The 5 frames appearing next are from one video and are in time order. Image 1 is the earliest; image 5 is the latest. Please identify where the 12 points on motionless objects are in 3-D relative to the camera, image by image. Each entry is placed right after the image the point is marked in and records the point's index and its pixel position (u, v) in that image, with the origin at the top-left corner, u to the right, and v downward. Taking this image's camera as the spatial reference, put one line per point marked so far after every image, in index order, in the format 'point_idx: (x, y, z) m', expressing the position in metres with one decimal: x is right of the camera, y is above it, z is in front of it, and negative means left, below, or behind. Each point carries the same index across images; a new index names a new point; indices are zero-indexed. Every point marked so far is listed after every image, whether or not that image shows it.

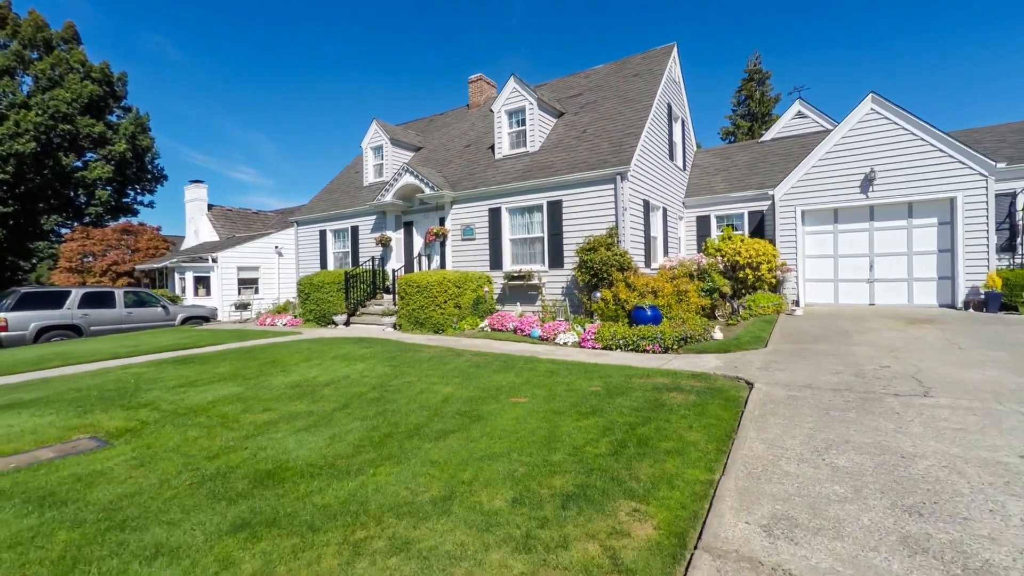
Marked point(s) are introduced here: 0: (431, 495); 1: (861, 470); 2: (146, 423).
0: (-0.6, -1.4, +3.1) m
1: (+2.6, -1.3, +3.3) m
2: (-4.2, -1.5, +5.2) m
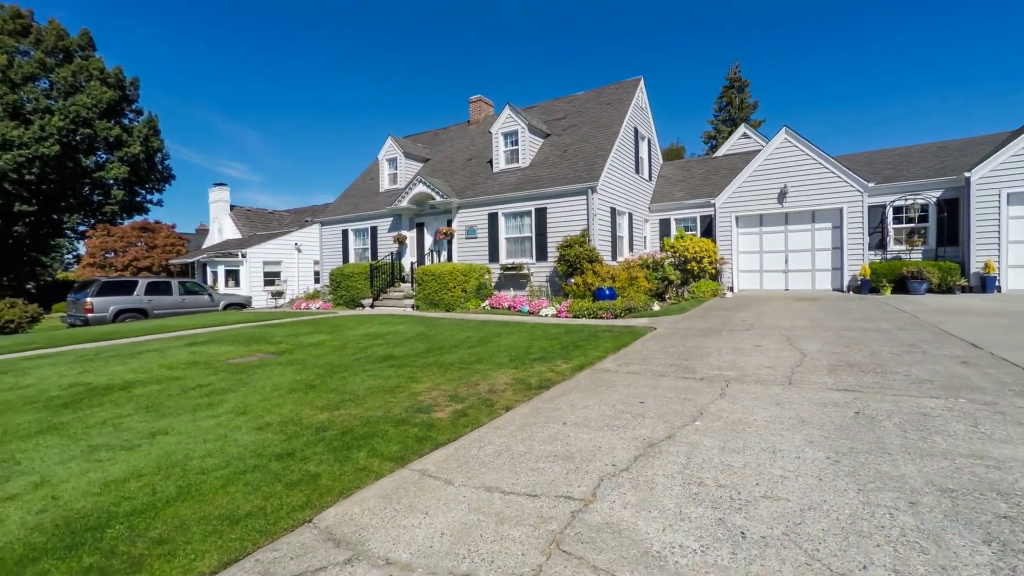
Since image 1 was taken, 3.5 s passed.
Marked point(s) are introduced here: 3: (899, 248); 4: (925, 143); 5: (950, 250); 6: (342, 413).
0: (-0.6, -1.1, +6.6) m
1: (+2.6, -1.0, +6.9) m
2: (-4.3, -1.1, +8.7) m
3: (+12.7, +1.3, +14.6) m
4: (+15.9, +5.6, +17.1) m
5: (+13.9, +1.2, +14.1) m
6: (-1.7, -1.2, +4.3) m
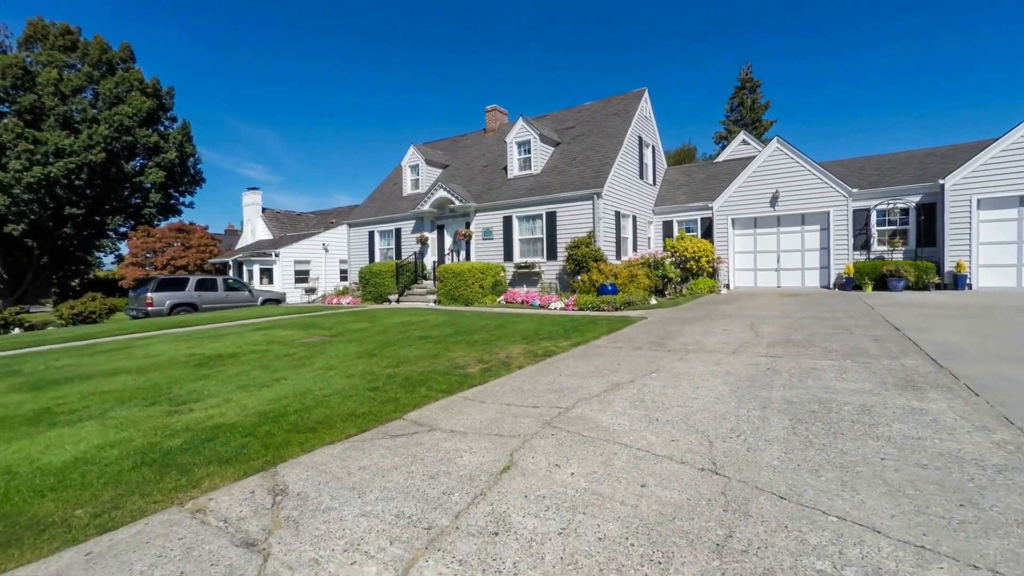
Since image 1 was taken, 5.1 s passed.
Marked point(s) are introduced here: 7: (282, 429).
0: (-0.4, -0.9, +8.3) m
1: (+2.8, -0.8, +8.5) m
2: (-4.0, -1.0, +10.5) m
3: (+13.2, +1.4, +15.9) m
4: (+16.4, +5.7, +18.2) m
5: (+14.3, +1.3, +15.3) m
6: (-1.5, -1.1, +6.0) m
7: (-2.0, -1.2, +3.9) m
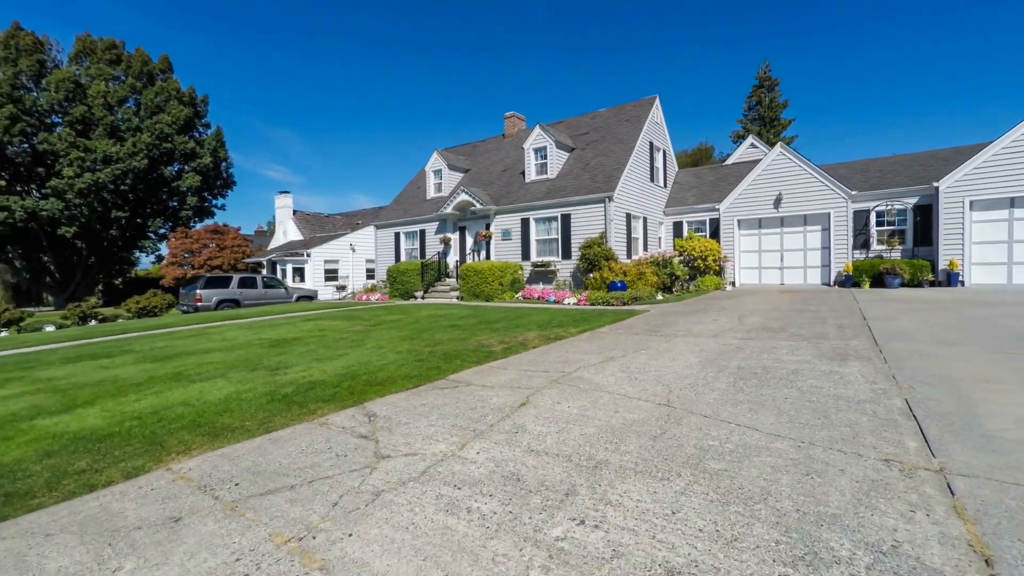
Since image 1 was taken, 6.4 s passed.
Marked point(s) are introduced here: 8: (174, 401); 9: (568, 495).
0: (0.0, -0.8, +9.6) m
1: (+3.2, -0.7, +9.7) m
2: (-3.6, -0.9, +12.0) m
3: (+13.8, +1.5, +16.7) m
4: (+17.1, +5.8, +18.9) m
5: (+15.0, +1.4, +16.1) m
6: (-1.2, -1.0, +7.4) m
7: (-1.9, -1.1, +5.4) m
8: (-3.6, -1.2, +4.7) m
9: (+0.3, -1.2, +2.6) m
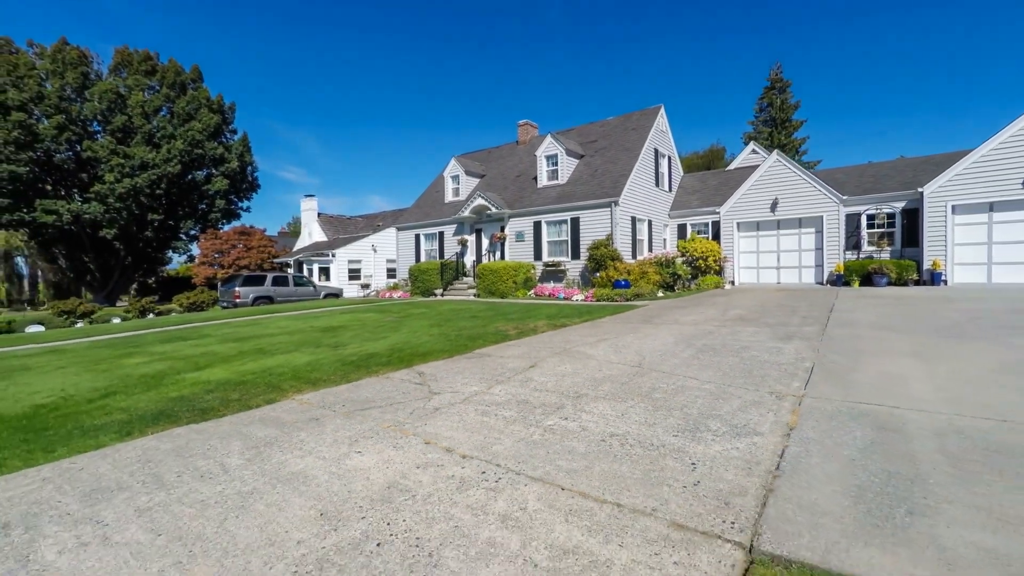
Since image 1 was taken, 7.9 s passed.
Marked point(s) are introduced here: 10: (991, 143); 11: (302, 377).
0: (+0.3, -0.7, +11.1) m
1: (+3.5, -0.7, +11.1) m
2: (-3.2, -0.8, +13.5) m
3: (+14.4, +1.6, +17.7) m
4: (+17.7, +5.8, +19.9) m
5: (+15.5, +1.4, +17.1) m
6: (-1.0, -0.9, +8.9) m
7: (-1.7, -1.0, +6.9) m
8: (-3.4, -1.1, +6.3) m
9: (+0.4, -1.1, +4.1) m
10: (+16.5, +5.0, +15.3) m
11: (-2.6, -1.1, +5.6) m
